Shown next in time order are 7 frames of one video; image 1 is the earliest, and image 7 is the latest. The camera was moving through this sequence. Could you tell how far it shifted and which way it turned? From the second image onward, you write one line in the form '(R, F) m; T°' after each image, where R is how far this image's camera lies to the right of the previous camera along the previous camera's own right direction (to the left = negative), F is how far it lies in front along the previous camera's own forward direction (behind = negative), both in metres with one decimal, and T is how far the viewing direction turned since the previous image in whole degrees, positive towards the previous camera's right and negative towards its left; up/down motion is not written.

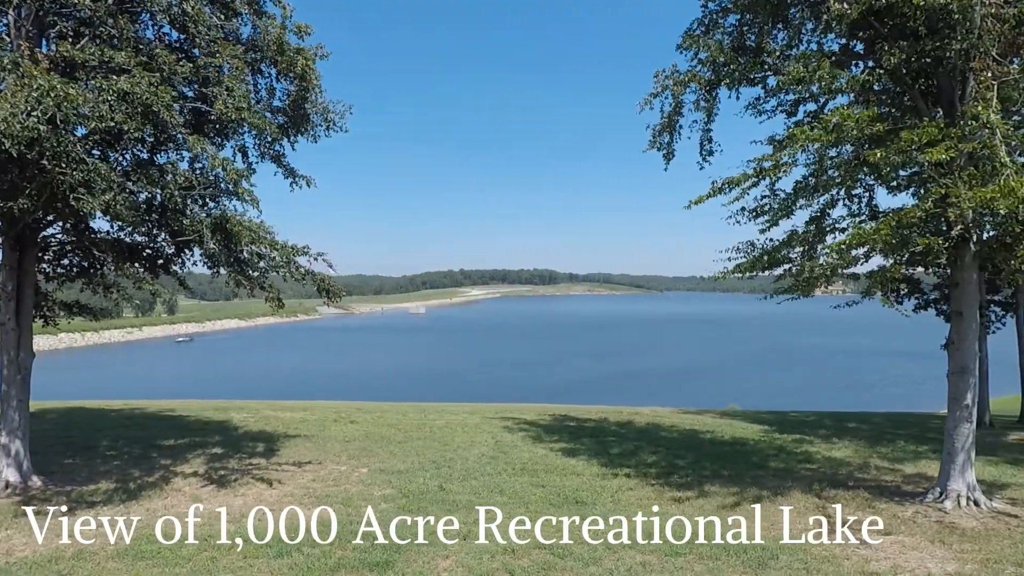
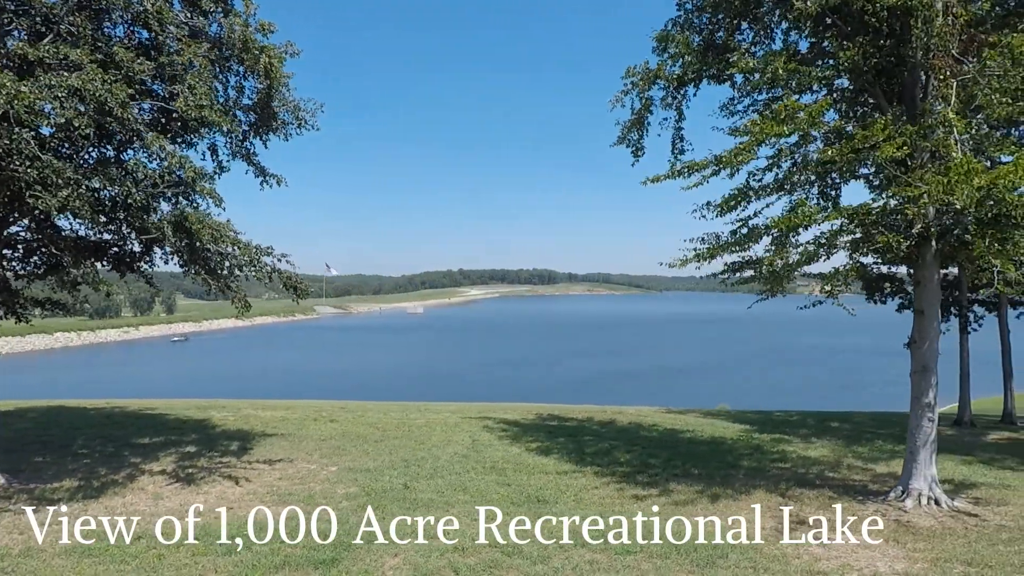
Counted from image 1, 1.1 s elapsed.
(+0.4, 0.0) m; 0°
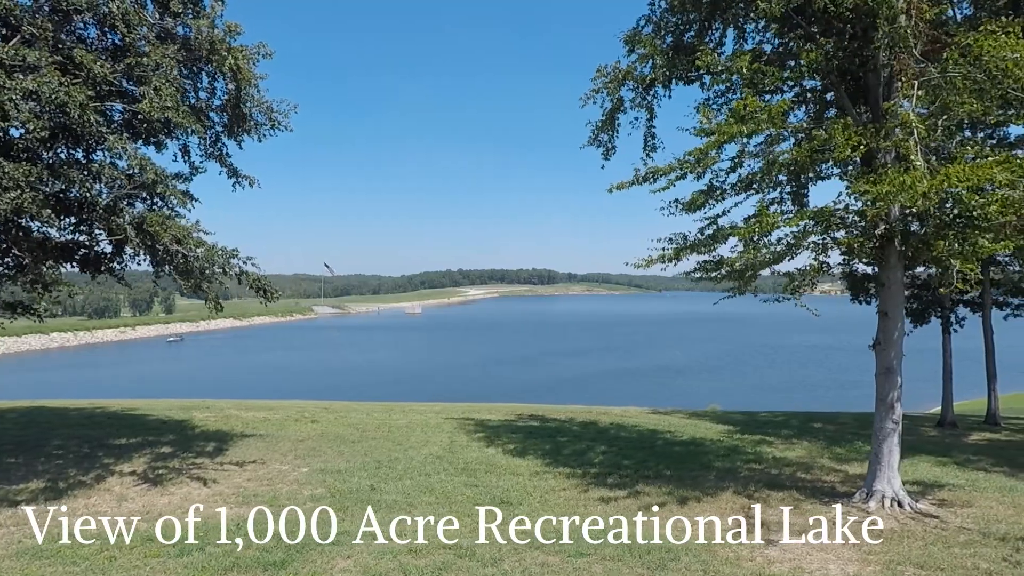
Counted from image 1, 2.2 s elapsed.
(+0.4, 0.0) m; 0°
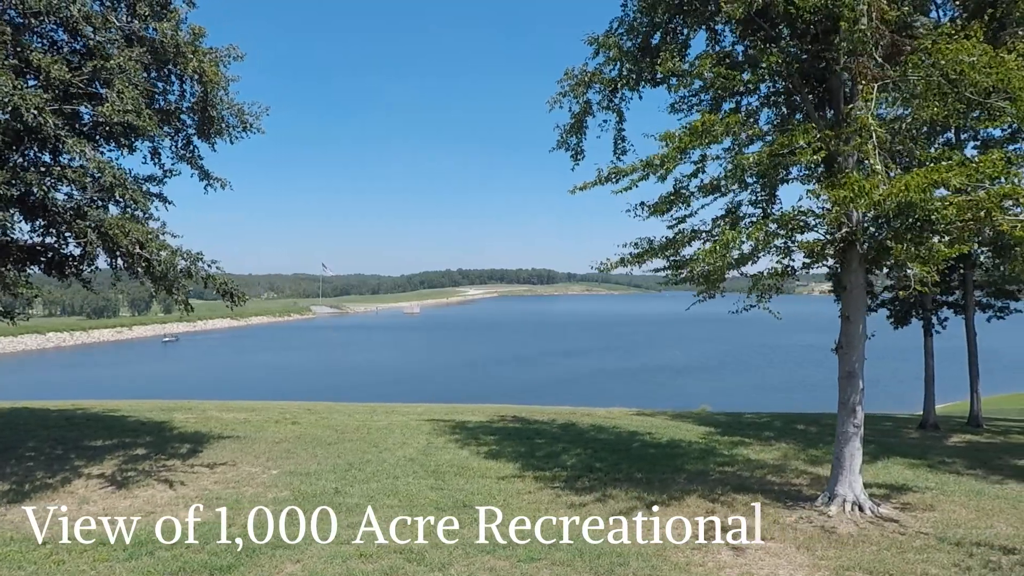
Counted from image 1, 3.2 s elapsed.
(+0.4, 0.0) m; 0°
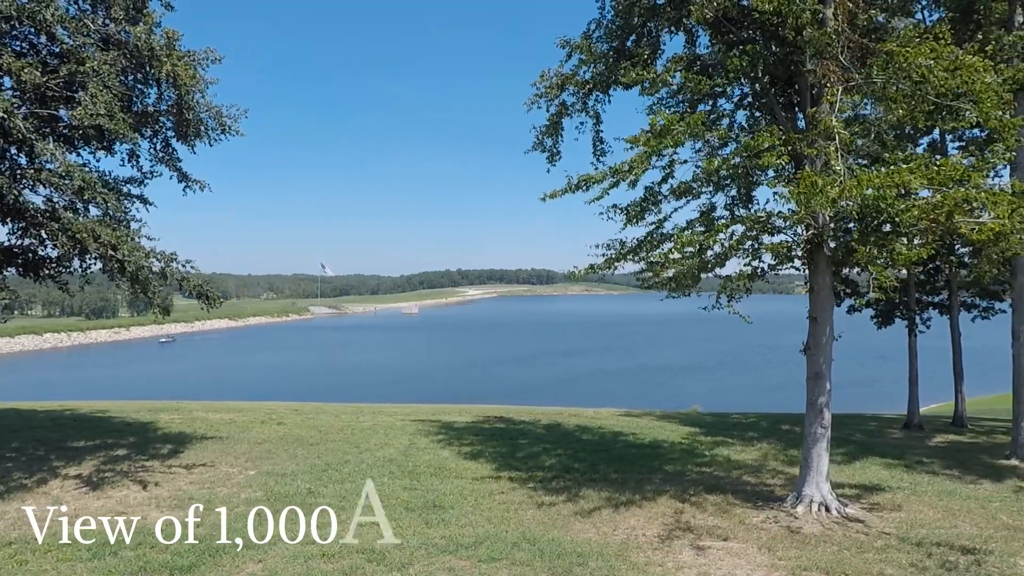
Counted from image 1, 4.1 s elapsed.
(+0.3, 0.0) m; 0°
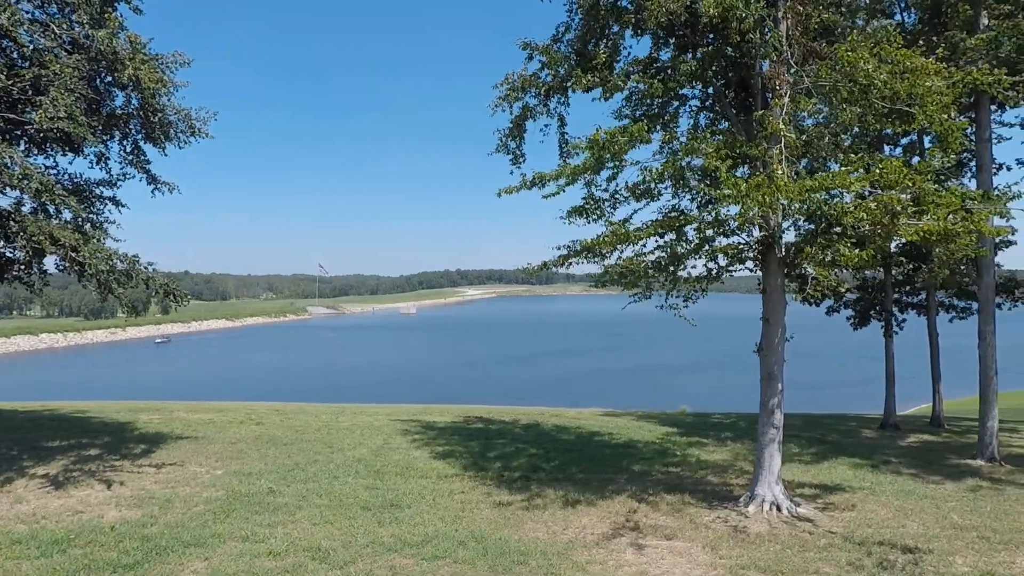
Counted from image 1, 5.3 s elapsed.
(+0.5, -0.1) m; 0°
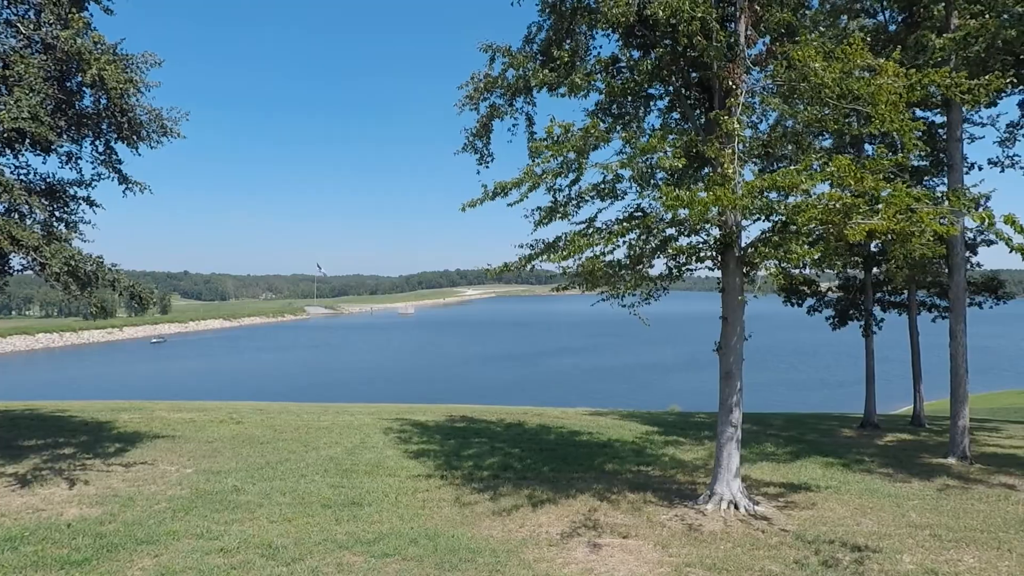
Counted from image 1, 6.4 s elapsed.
(+0.4, 0.0) m; 0°
